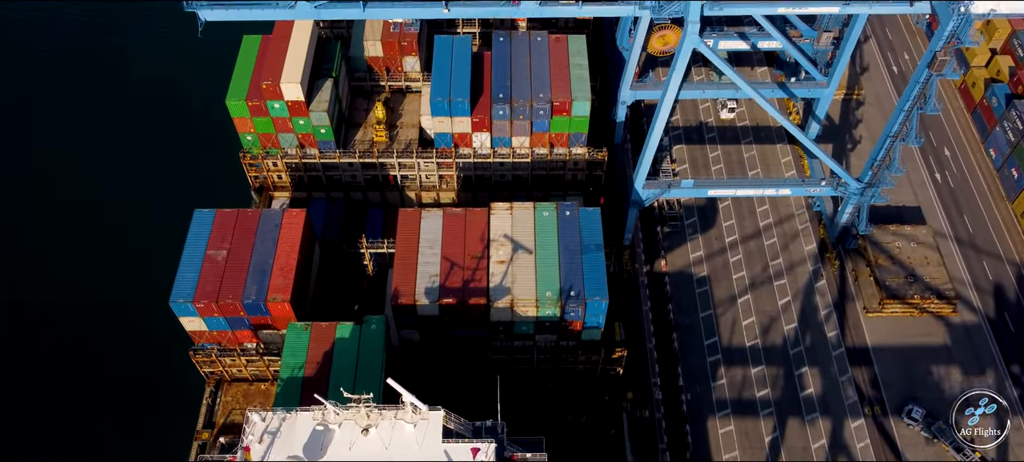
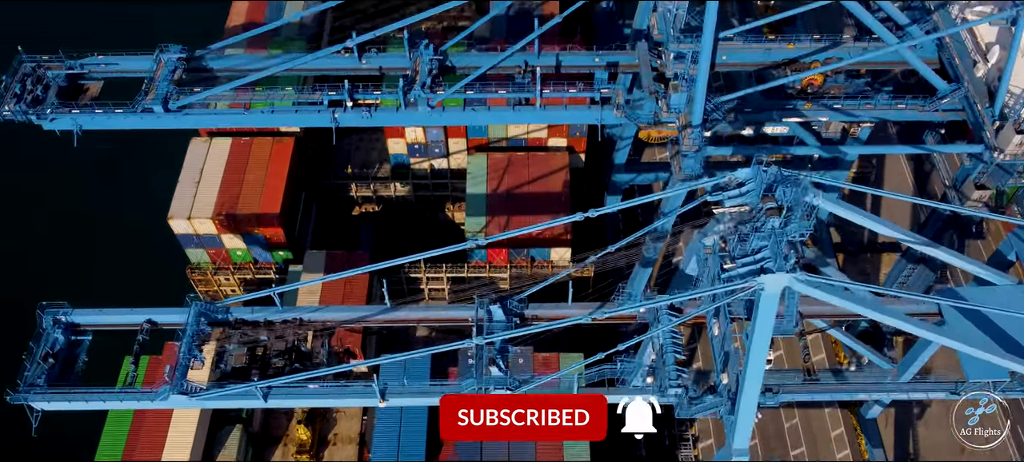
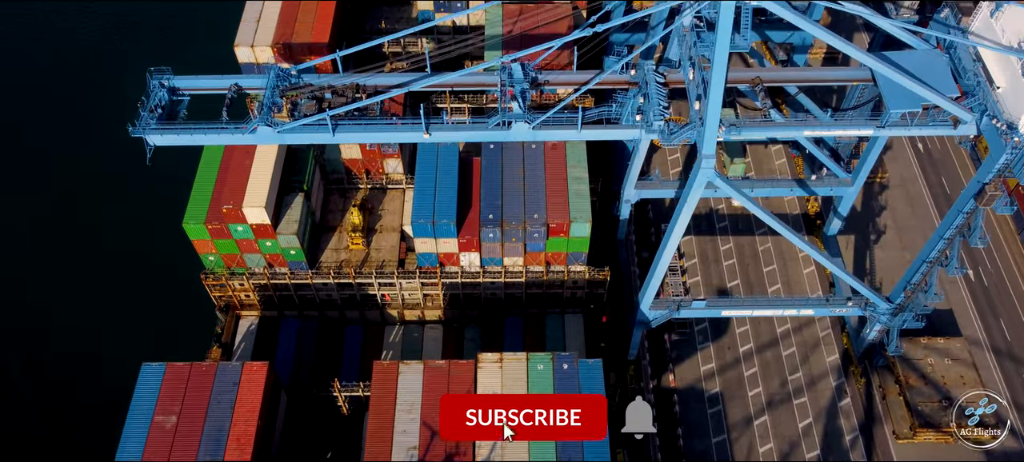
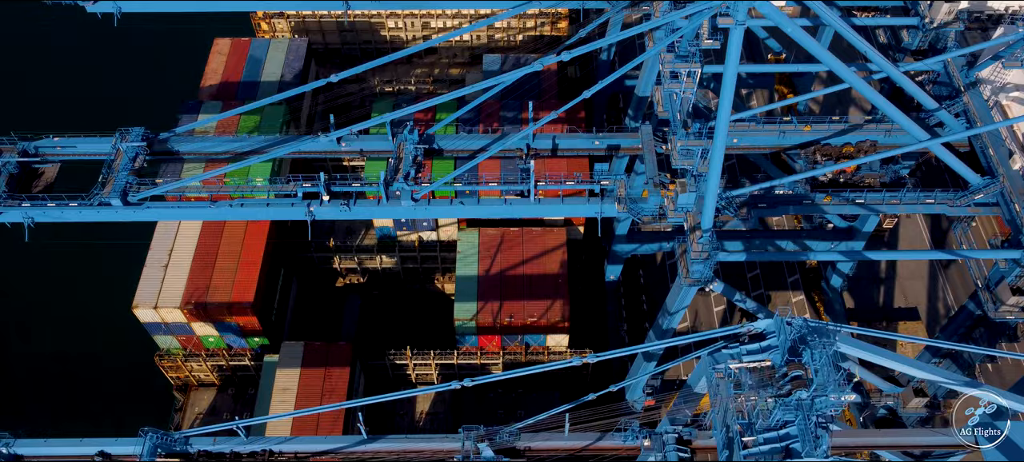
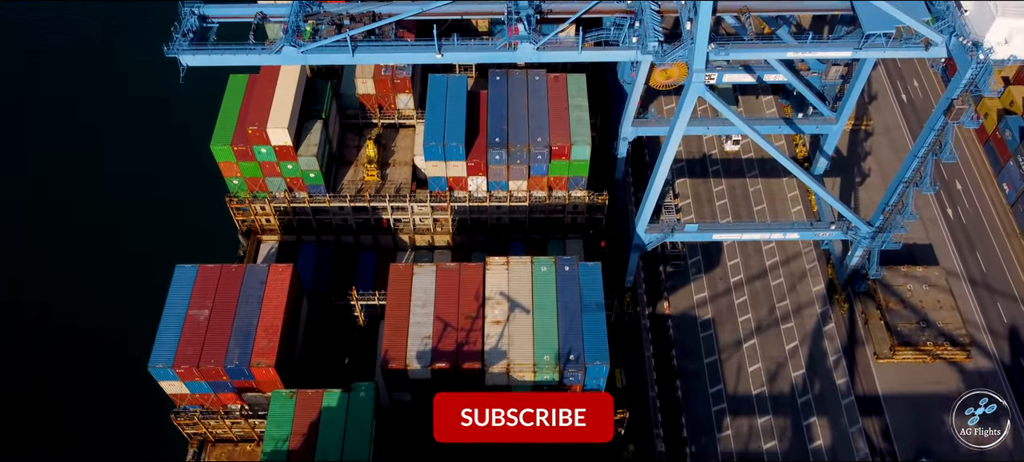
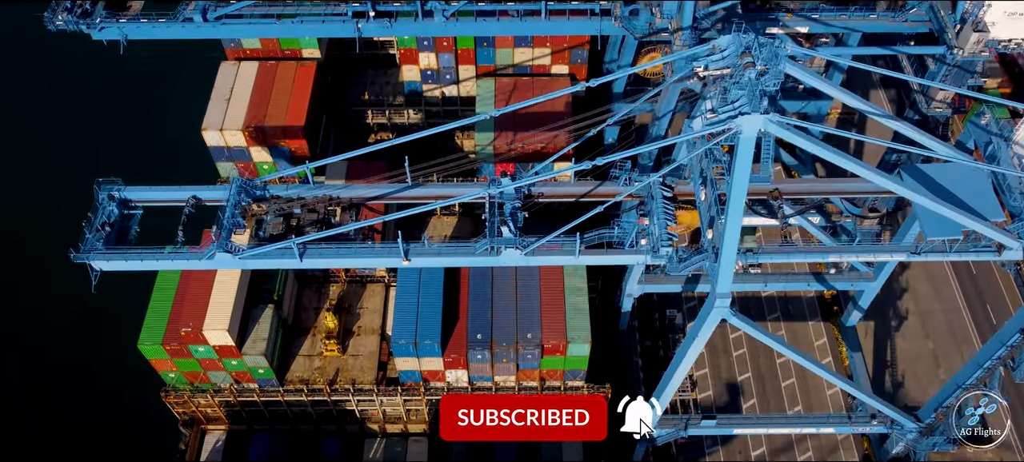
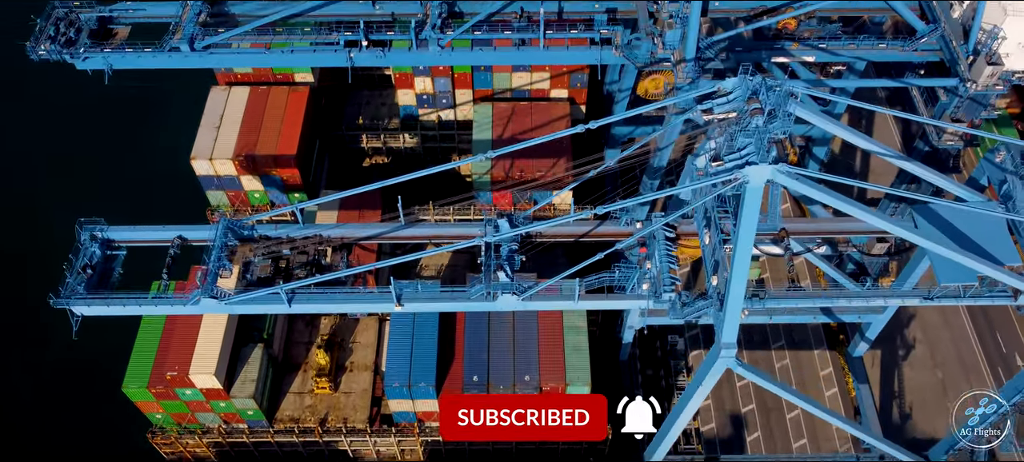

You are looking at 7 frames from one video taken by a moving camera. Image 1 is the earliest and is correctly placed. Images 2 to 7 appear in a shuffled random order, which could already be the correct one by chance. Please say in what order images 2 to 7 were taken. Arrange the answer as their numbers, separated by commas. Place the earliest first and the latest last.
5, 3, 6, 7, 2, 4
